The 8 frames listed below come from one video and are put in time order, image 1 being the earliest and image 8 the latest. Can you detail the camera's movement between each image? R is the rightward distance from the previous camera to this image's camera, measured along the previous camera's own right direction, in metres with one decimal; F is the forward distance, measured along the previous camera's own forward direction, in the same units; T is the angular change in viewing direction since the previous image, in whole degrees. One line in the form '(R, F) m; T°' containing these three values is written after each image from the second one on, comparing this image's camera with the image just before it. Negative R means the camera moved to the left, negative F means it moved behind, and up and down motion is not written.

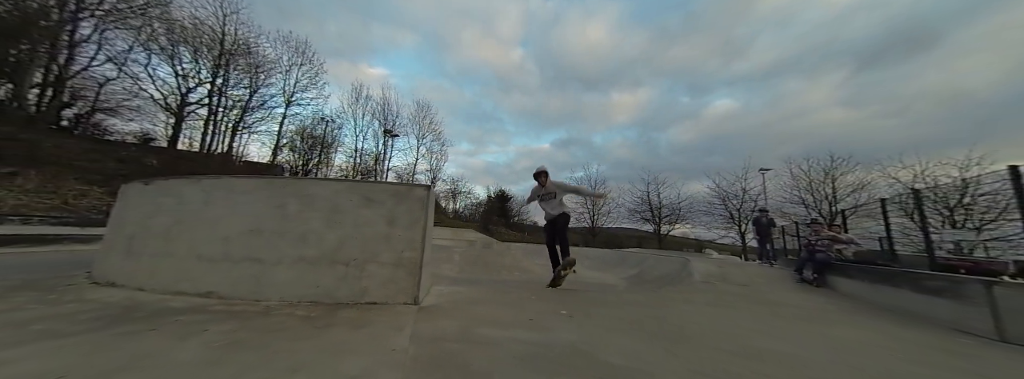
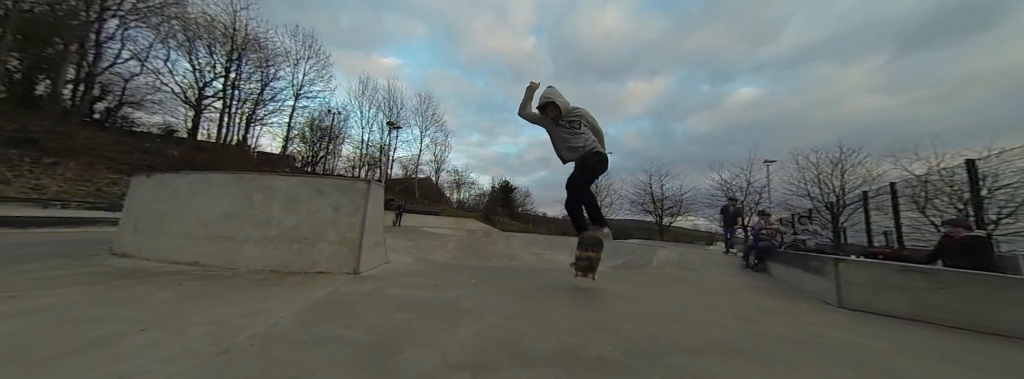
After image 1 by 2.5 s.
(+1.0, -0.5) m; -2°
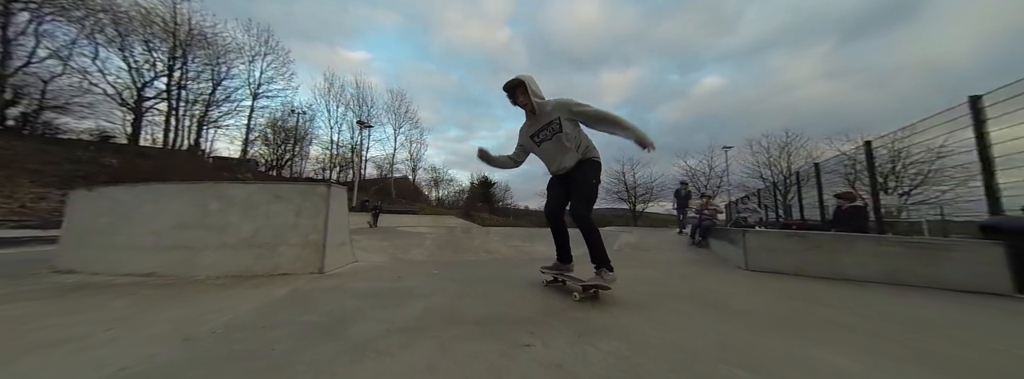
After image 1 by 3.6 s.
(+0.3, -0.3) m; +4°
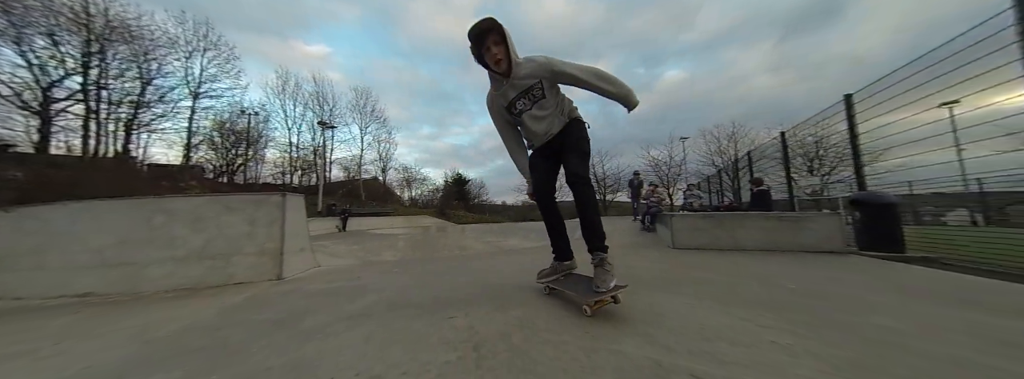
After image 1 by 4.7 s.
(+0.3, -0.3) m; +5°
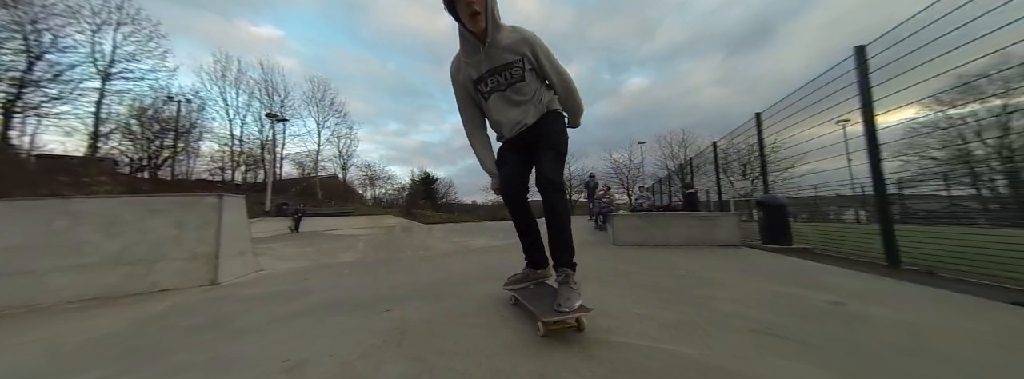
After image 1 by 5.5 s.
(+0.2, -0.2) m; +7°
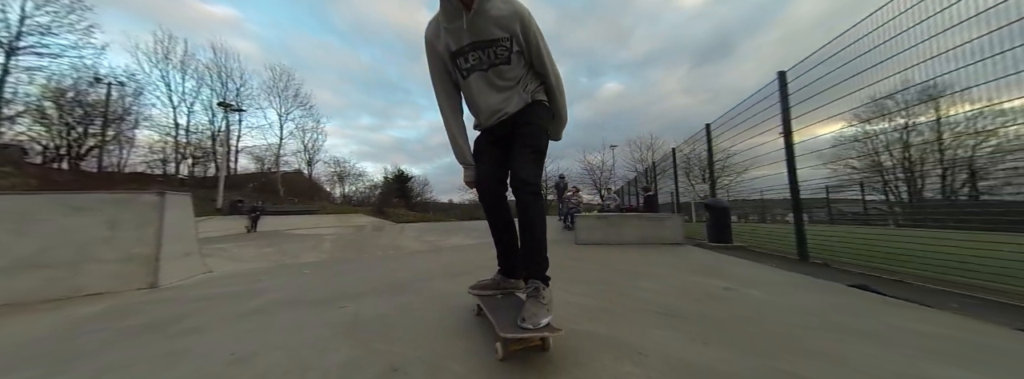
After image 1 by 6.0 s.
(+0.1, -0.1) m; +5°
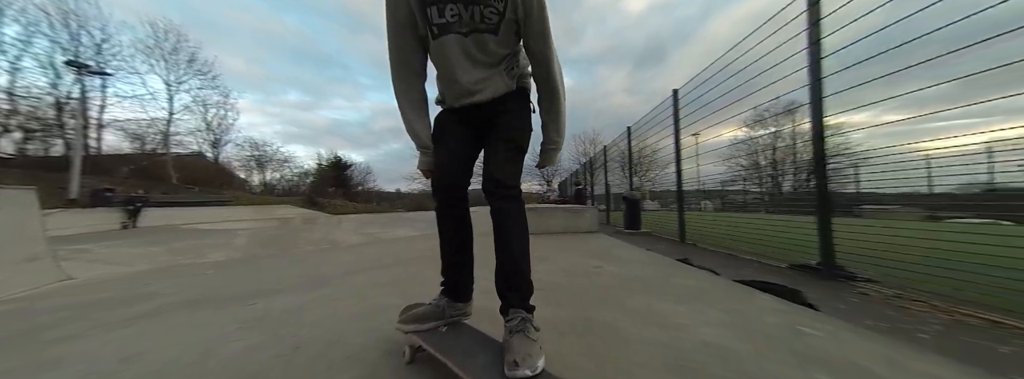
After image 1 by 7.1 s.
(+0.2, -0.2) m; +11°
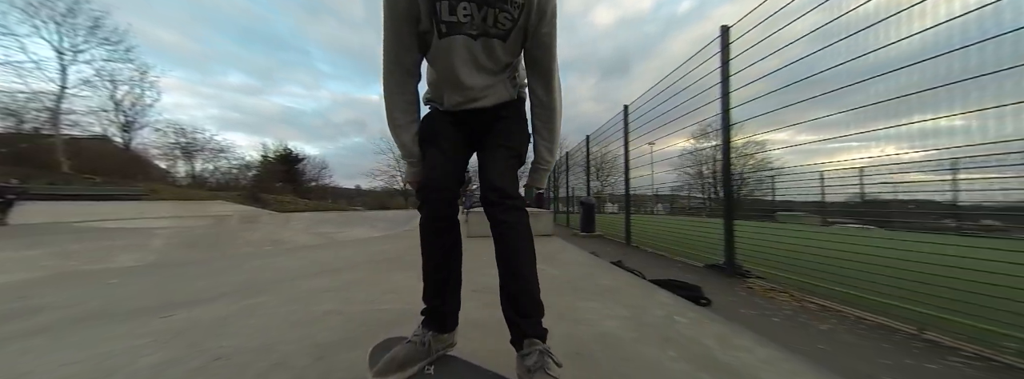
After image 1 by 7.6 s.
(0.0, 0.0) m; +7°
